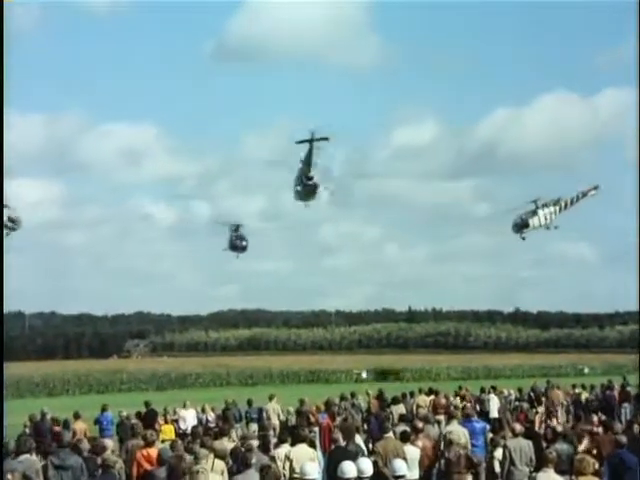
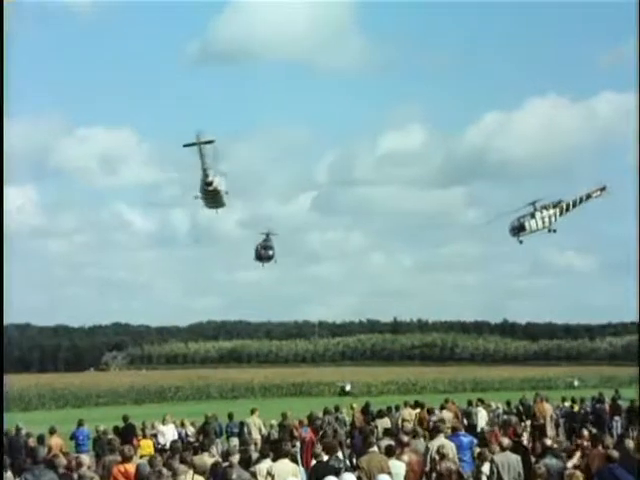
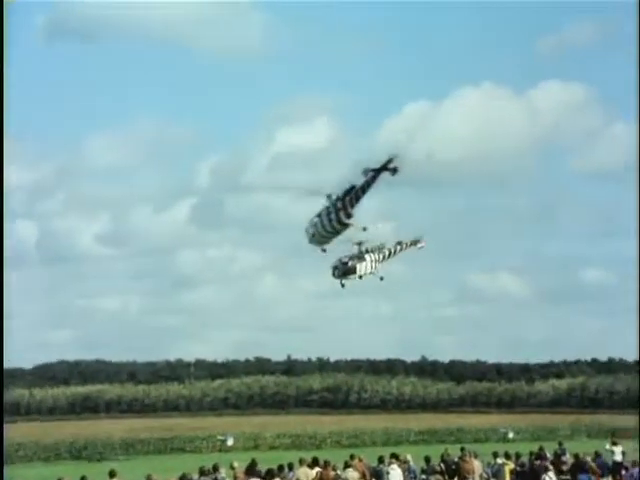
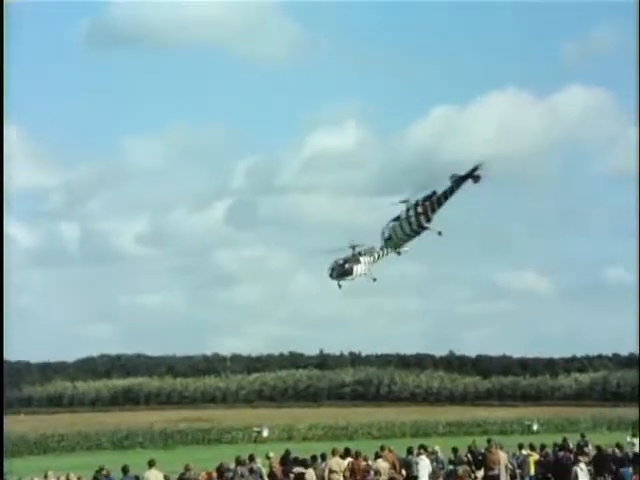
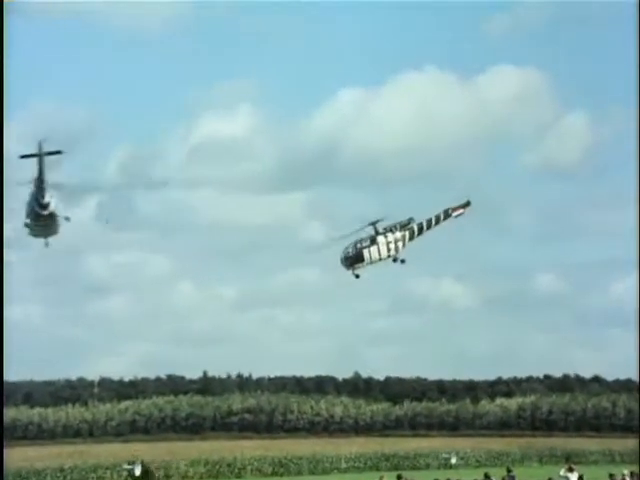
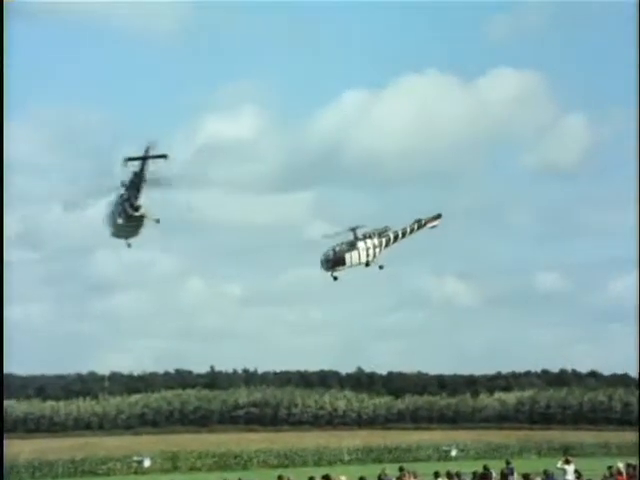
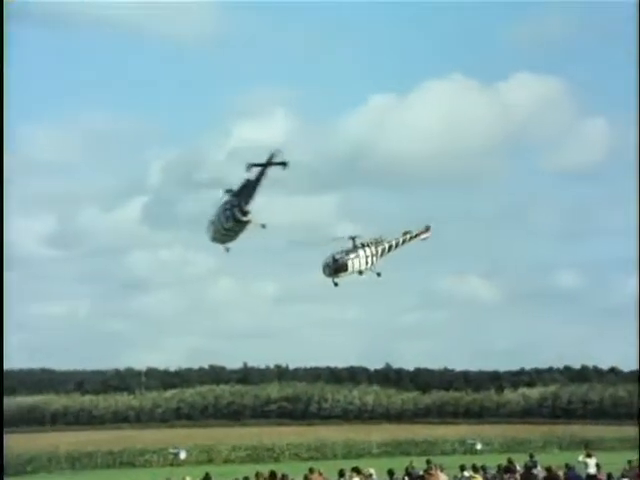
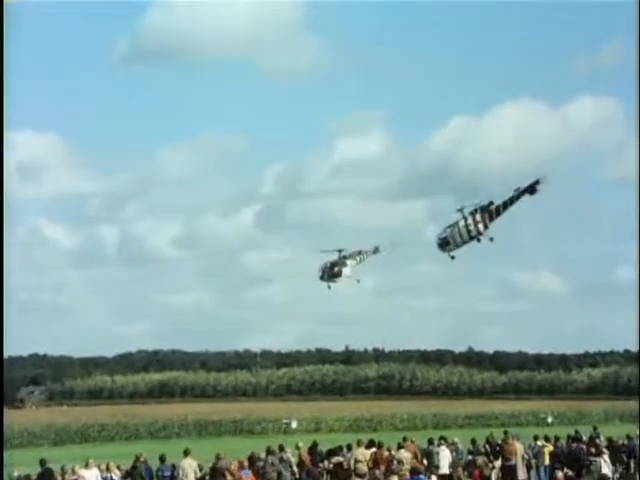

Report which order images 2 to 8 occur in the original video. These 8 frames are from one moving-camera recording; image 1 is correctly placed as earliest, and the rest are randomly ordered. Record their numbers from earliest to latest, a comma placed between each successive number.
2, 8, 4, 3, 7, 6, 5
